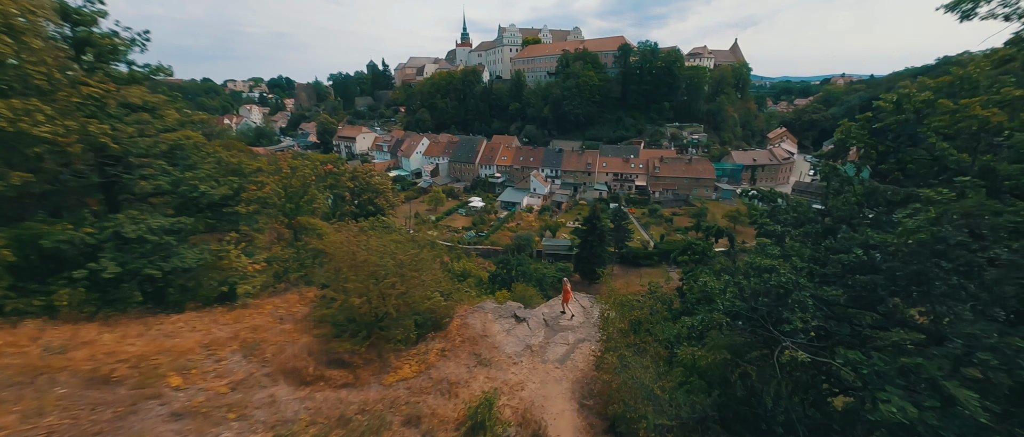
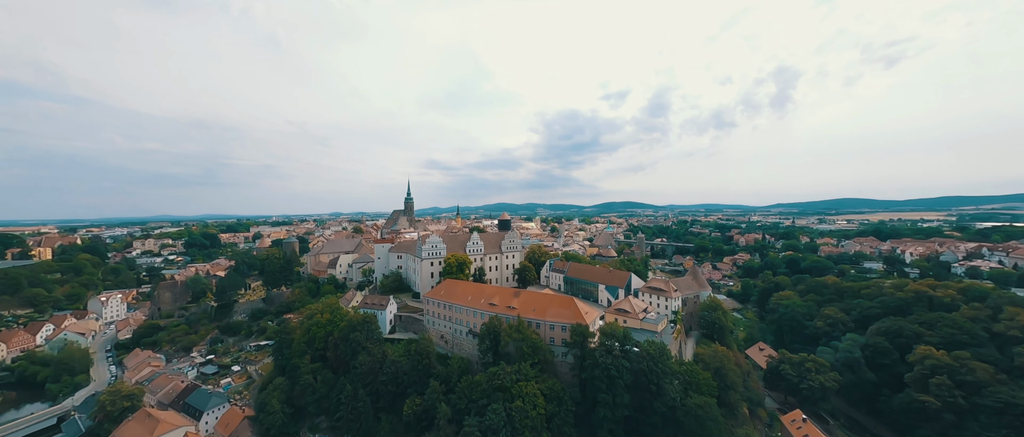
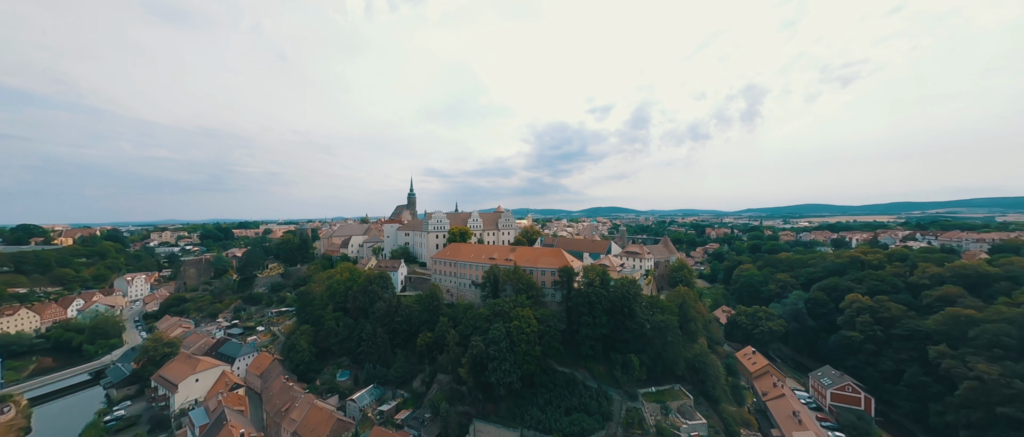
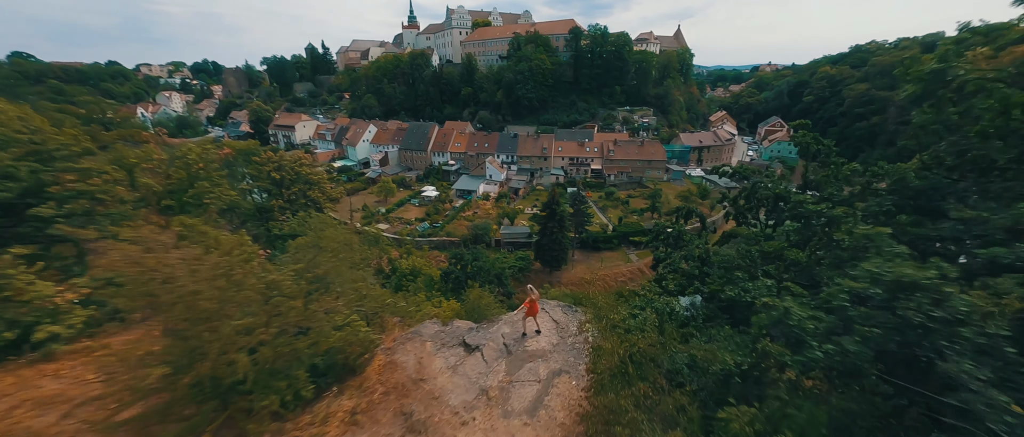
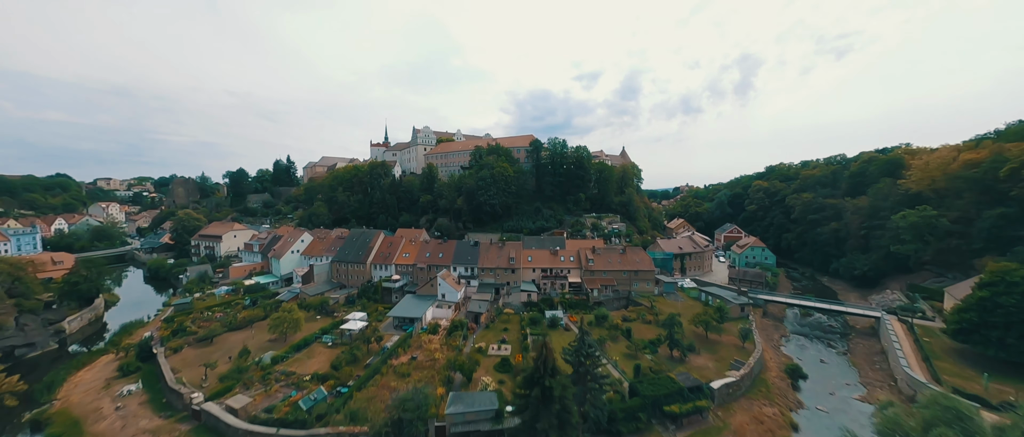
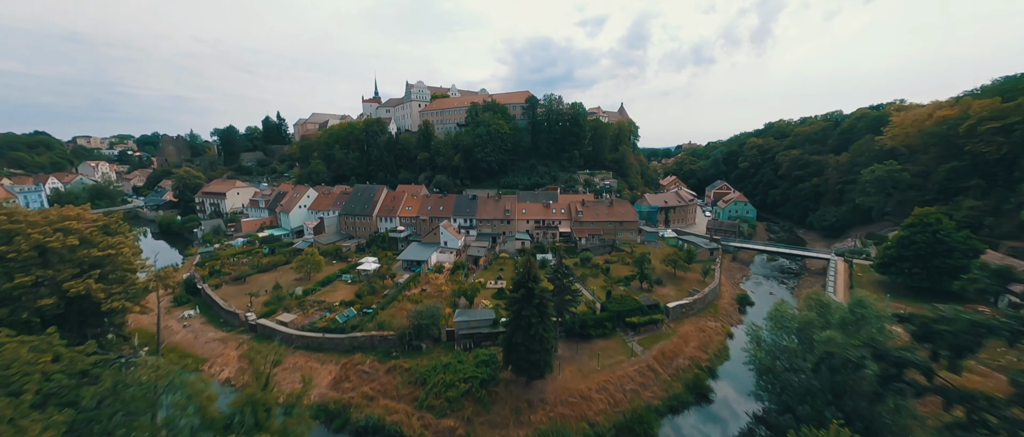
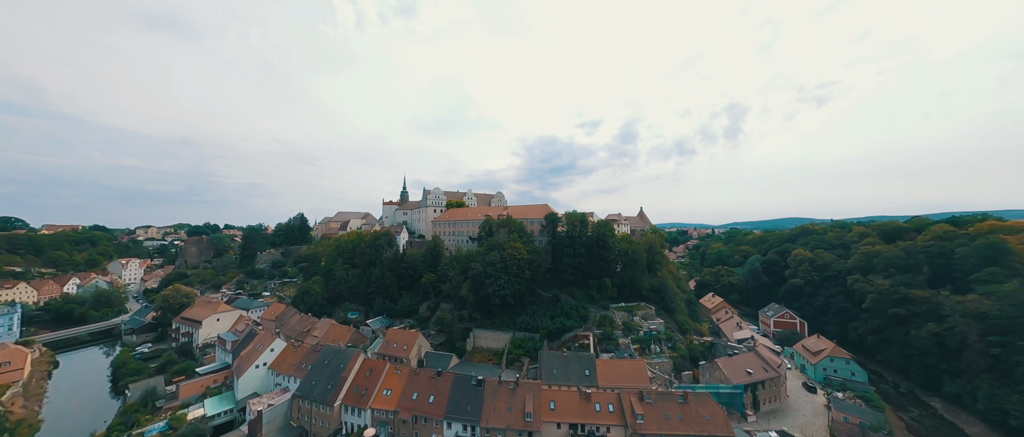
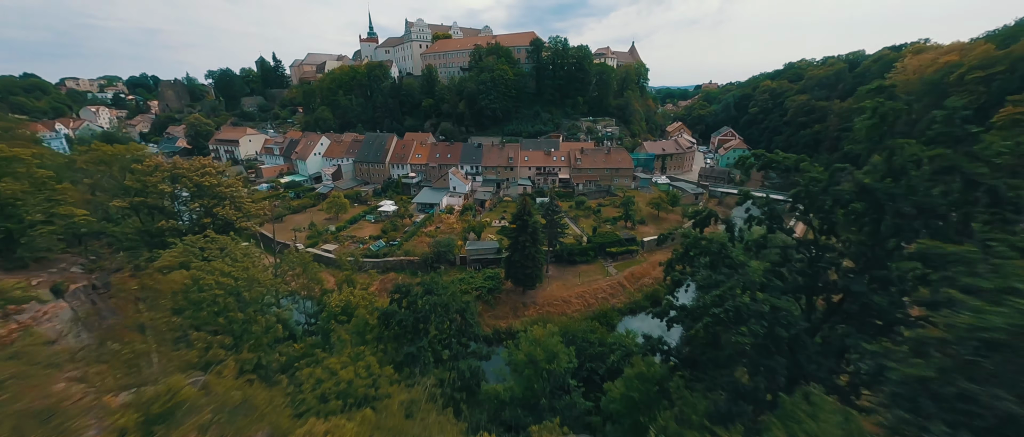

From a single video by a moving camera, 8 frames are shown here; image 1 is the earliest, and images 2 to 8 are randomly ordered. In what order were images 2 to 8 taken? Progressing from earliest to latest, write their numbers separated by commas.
4, 8, 6, 5, 7, 3, 2
